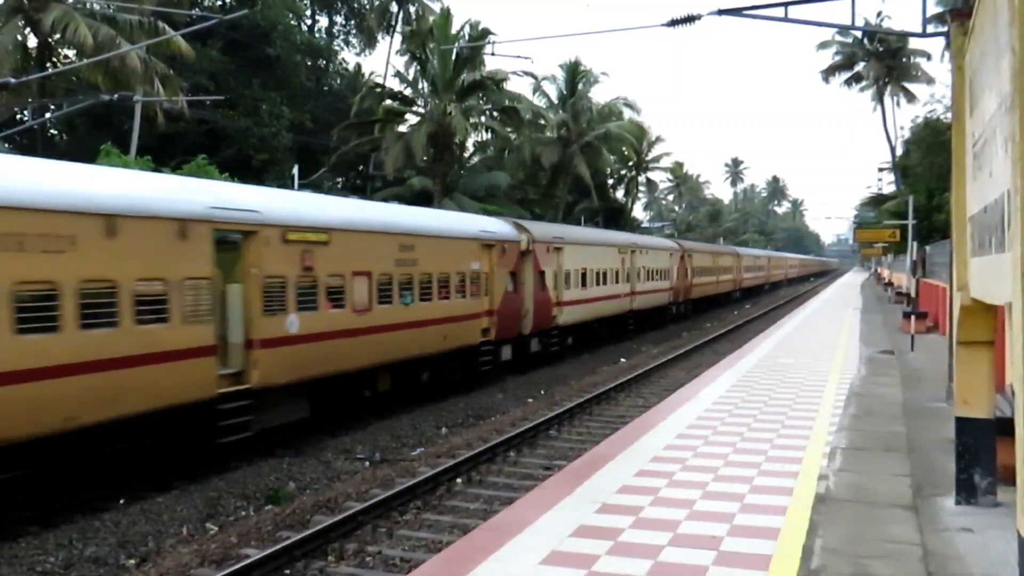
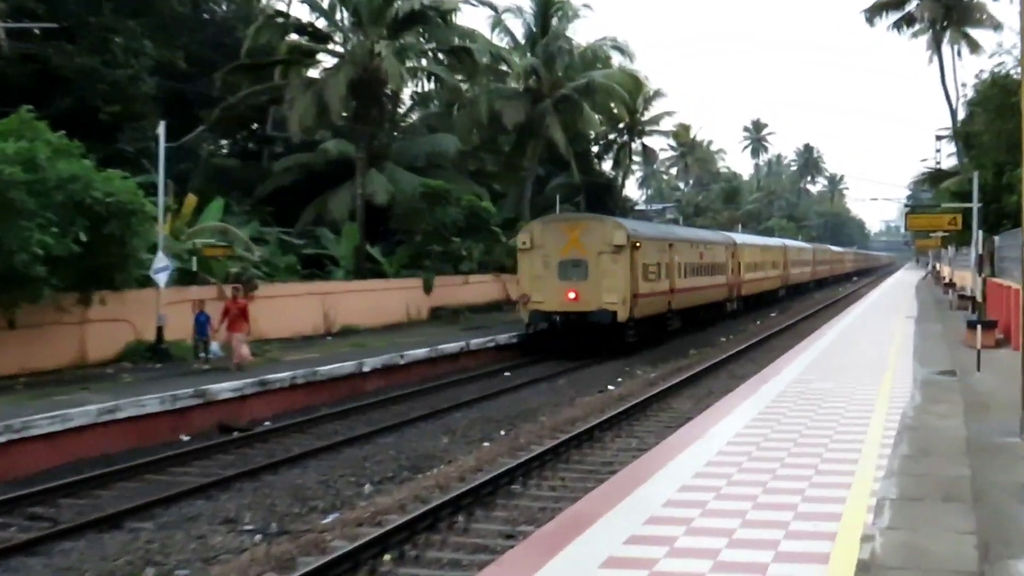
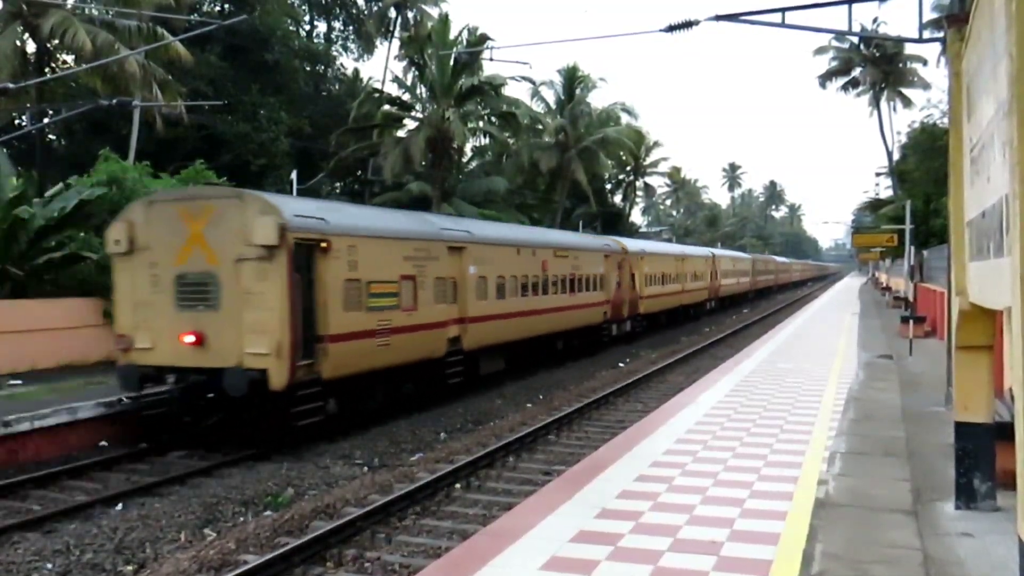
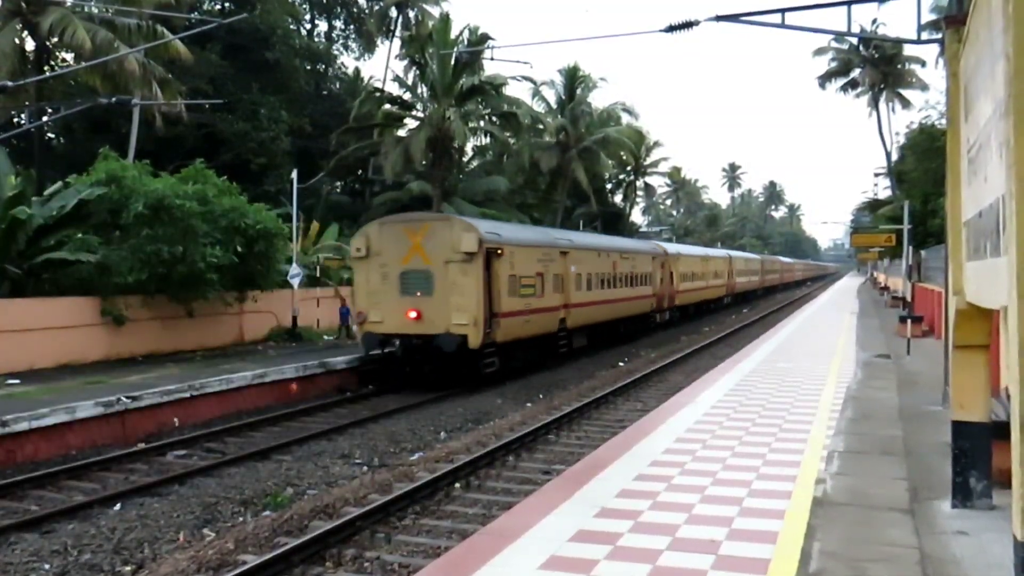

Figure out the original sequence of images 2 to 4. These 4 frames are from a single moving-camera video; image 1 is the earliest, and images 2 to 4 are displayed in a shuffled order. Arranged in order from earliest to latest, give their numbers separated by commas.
3, 4, 2
